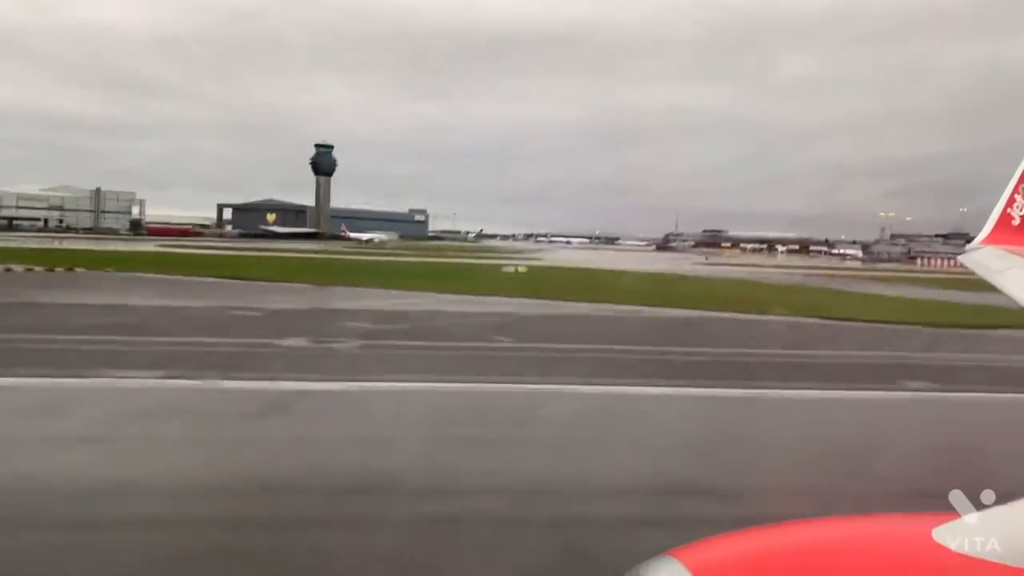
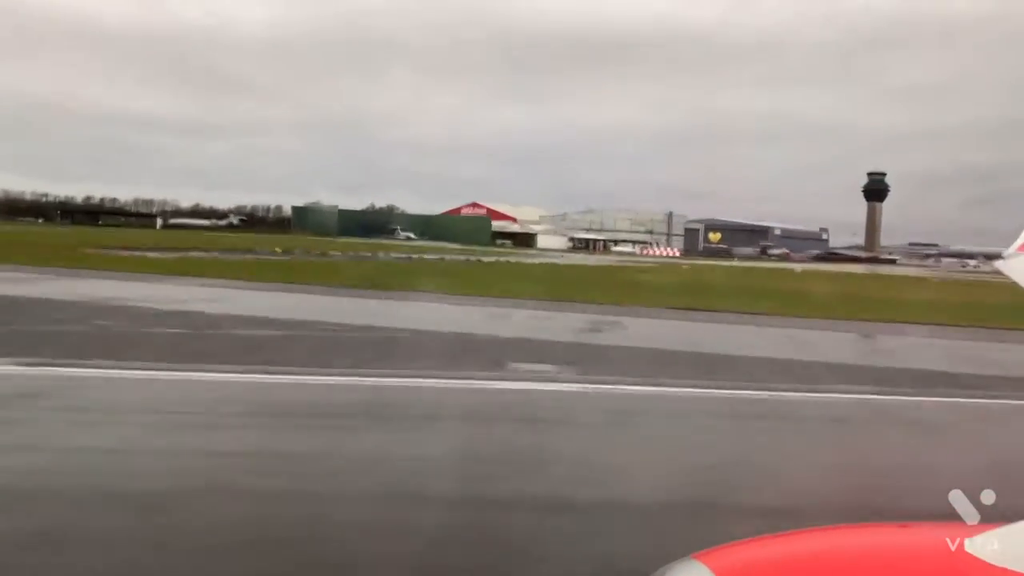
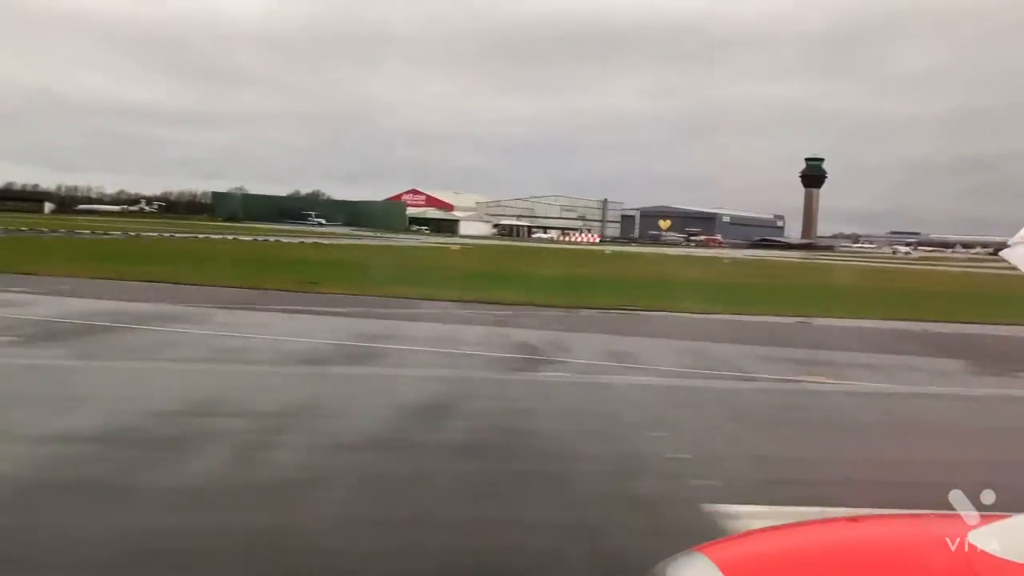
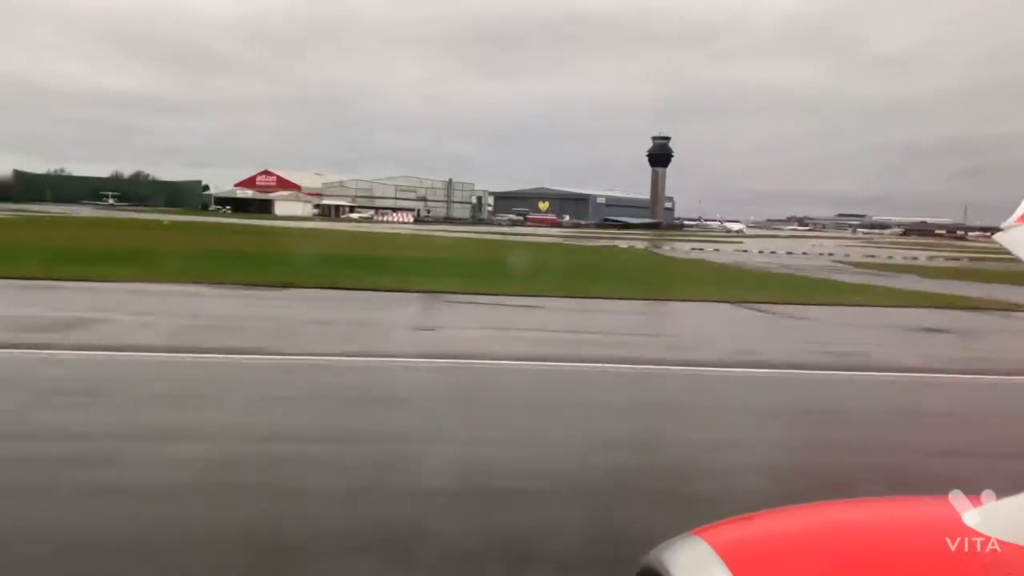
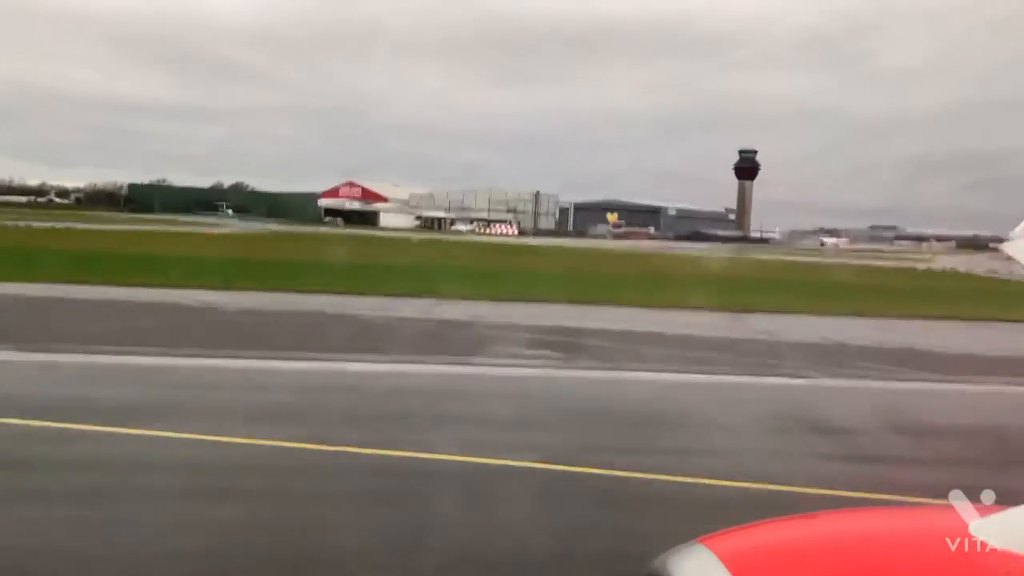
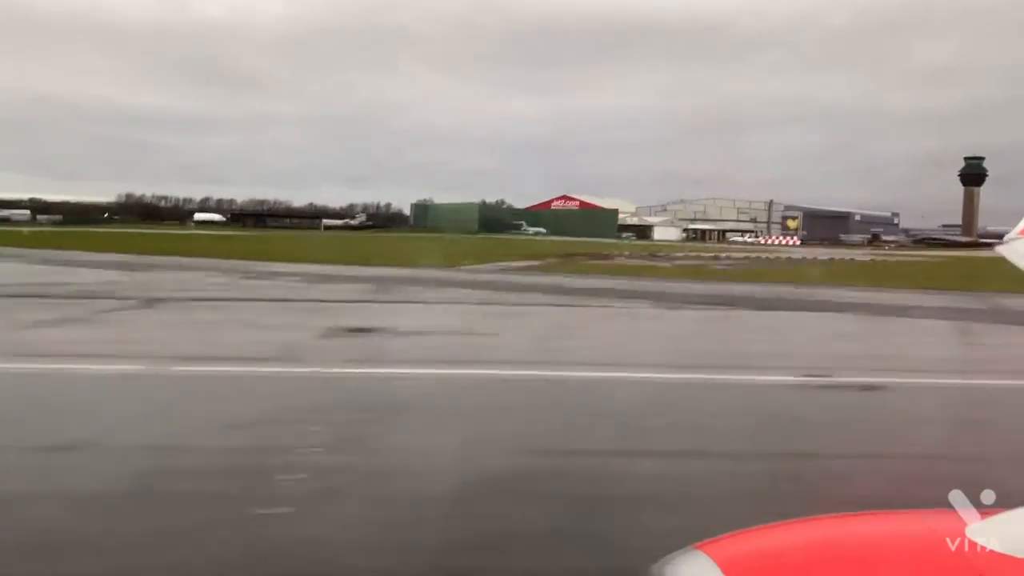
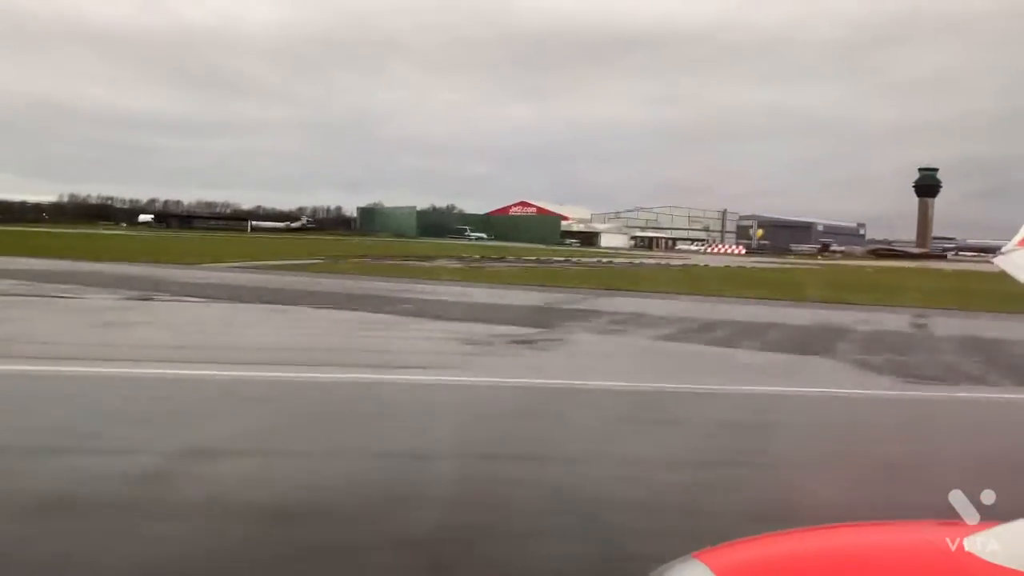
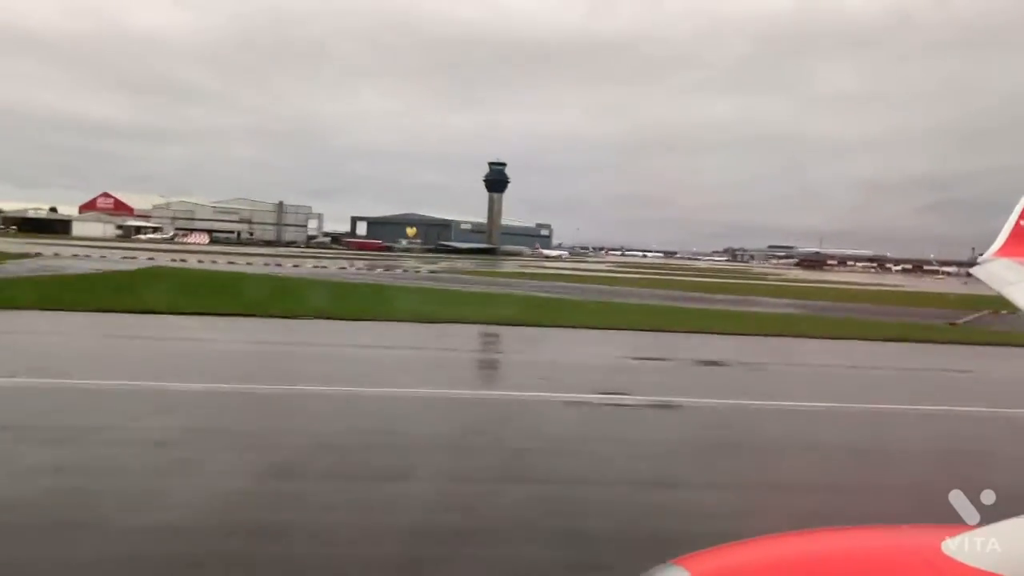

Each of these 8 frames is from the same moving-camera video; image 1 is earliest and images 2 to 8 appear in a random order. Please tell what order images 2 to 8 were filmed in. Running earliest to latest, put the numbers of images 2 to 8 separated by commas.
8, 4, 5, 3, 2, 7, 6
